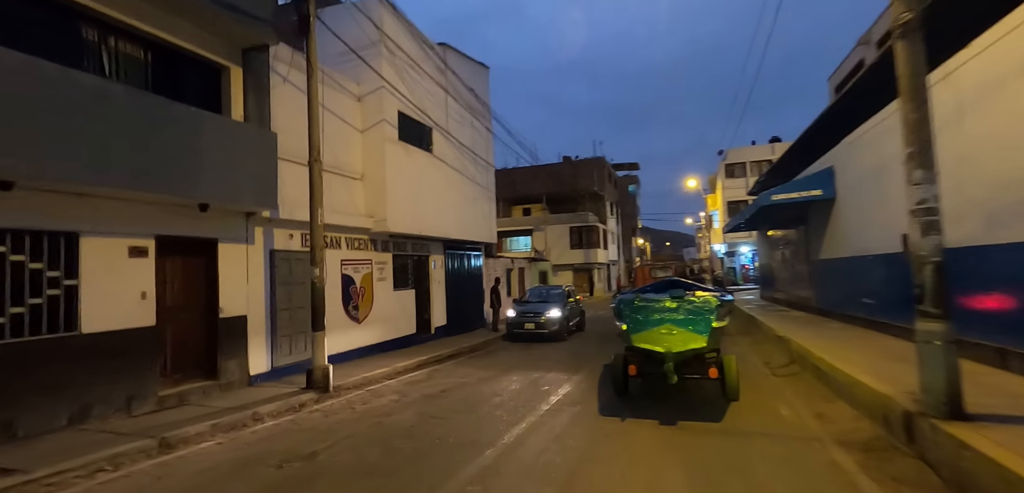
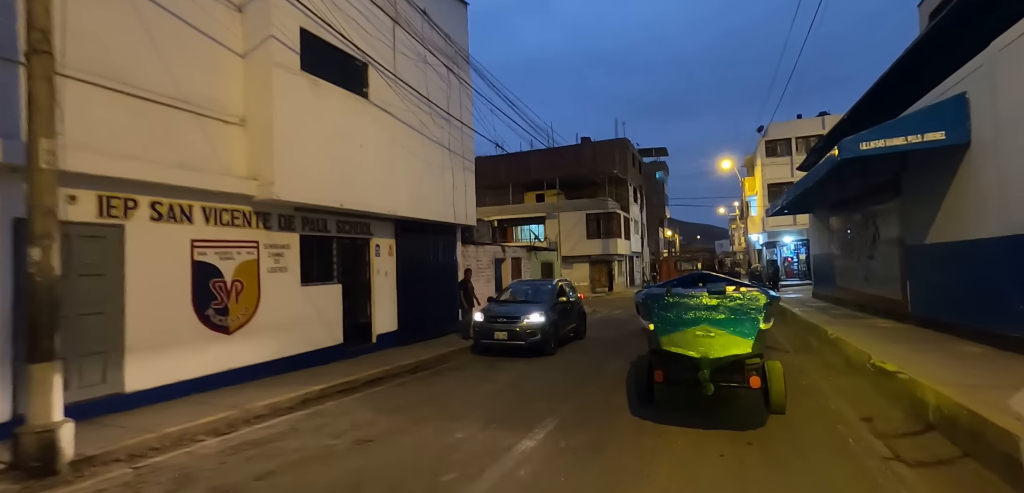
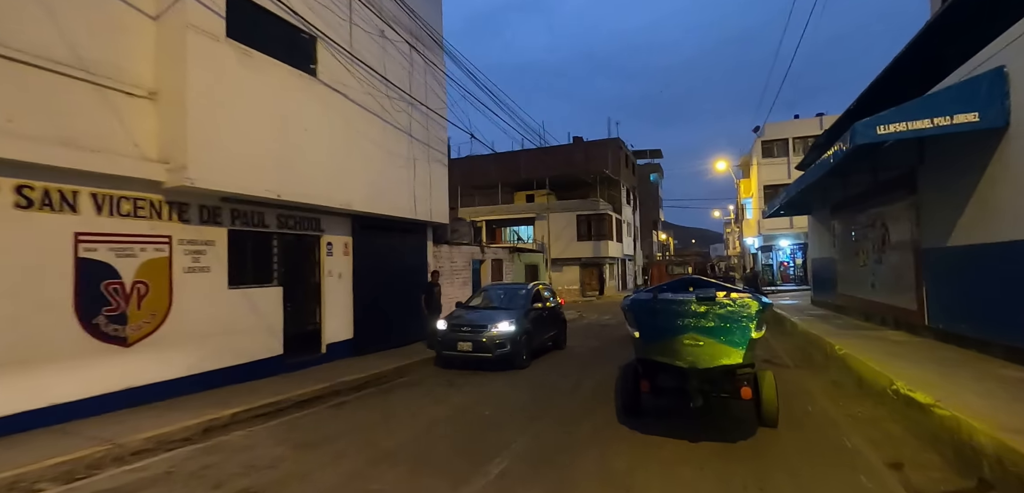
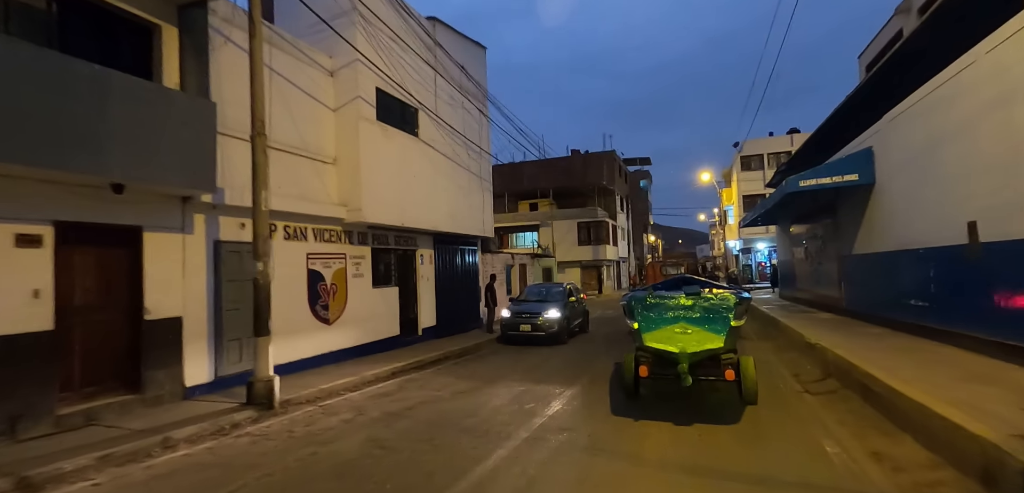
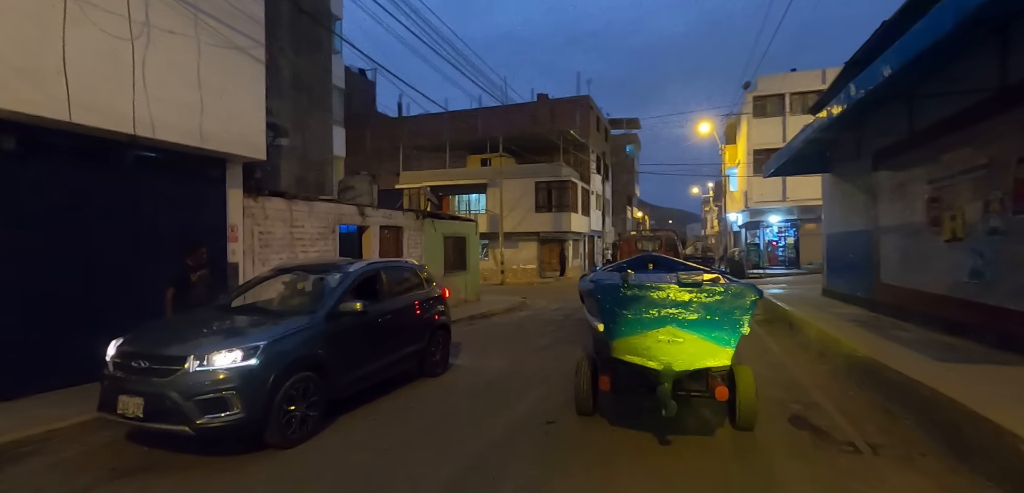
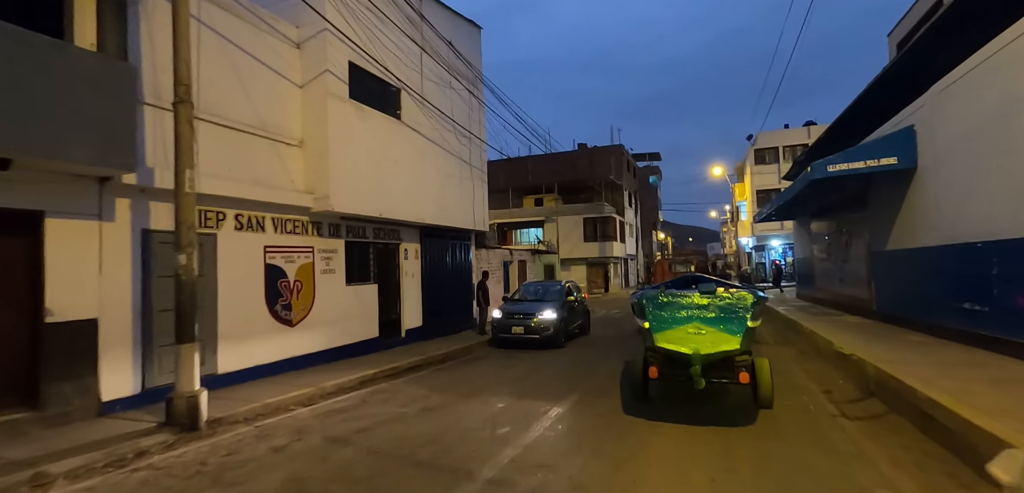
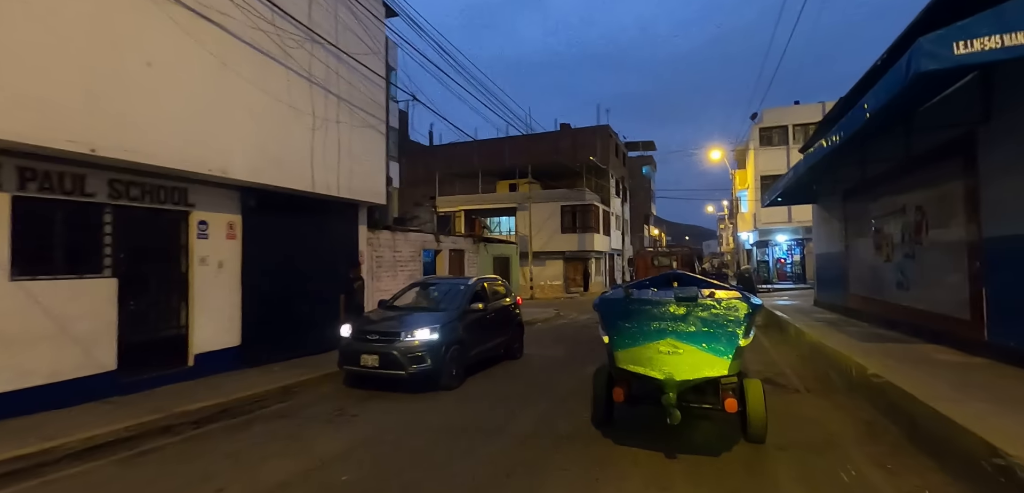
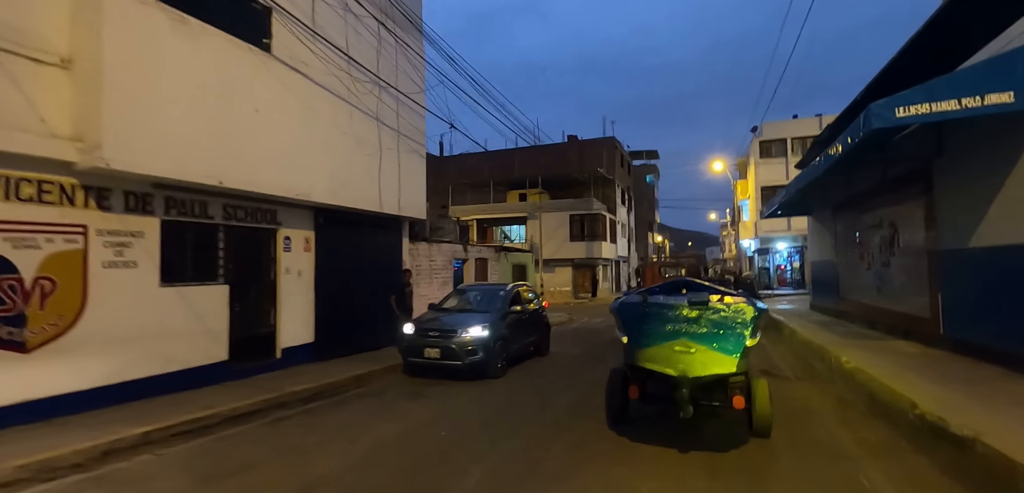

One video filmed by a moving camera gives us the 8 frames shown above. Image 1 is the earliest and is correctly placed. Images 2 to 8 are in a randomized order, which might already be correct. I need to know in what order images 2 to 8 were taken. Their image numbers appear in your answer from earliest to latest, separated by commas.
4, 6, 2, 3, 8, 7, 5
